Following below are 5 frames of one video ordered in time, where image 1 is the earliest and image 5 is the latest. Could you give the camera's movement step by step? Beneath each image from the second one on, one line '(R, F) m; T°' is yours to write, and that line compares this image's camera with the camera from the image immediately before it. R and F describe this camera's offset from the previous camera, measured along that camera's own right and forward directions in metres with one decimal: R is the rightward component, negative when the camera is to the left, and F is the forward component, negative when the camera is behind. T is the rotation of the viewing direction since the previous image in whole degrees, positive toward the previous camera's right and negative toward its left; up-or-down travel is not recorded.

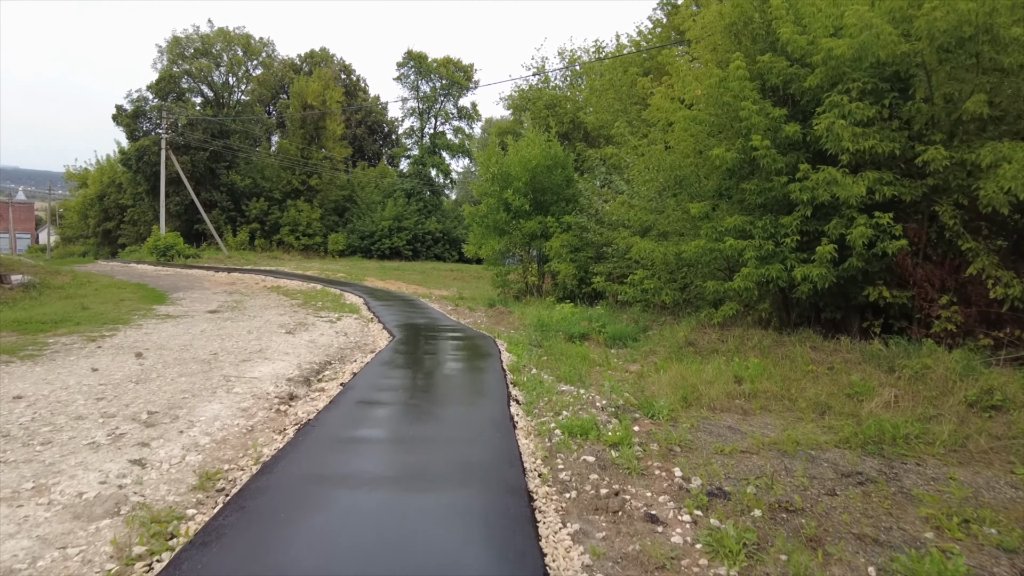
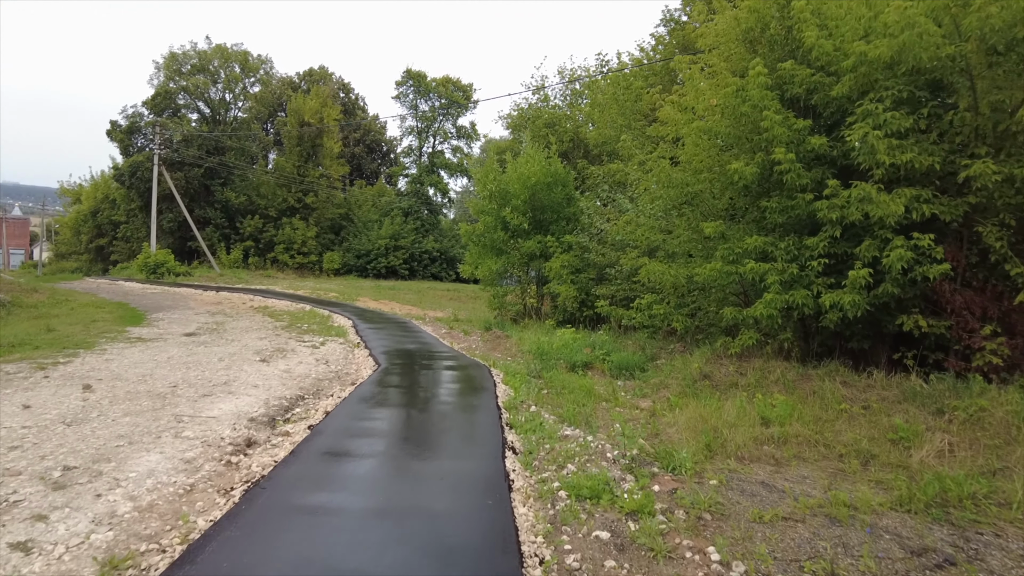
(0.0, +0.8) m; 0°
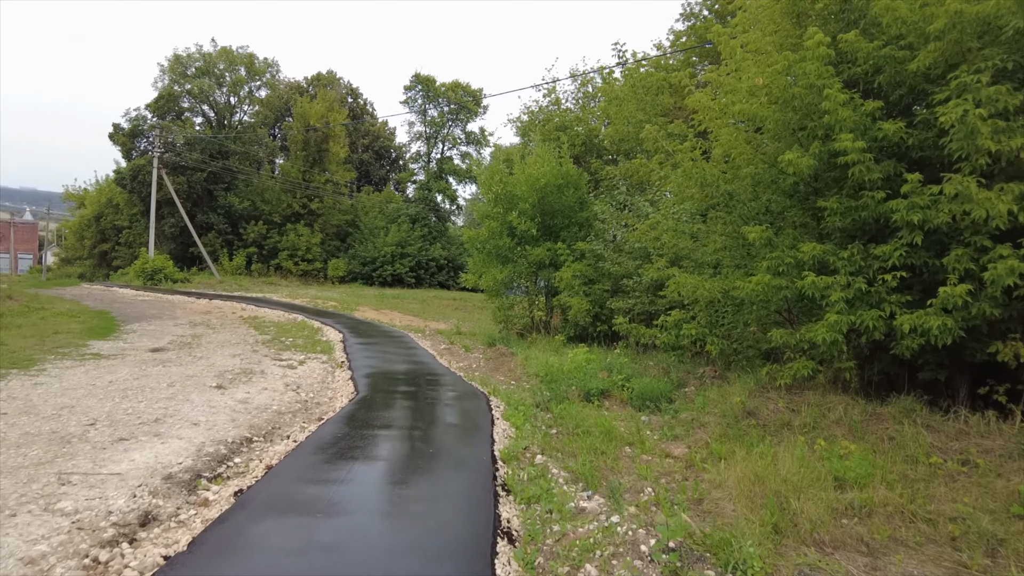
(+0.1, +1.4) m; -1°
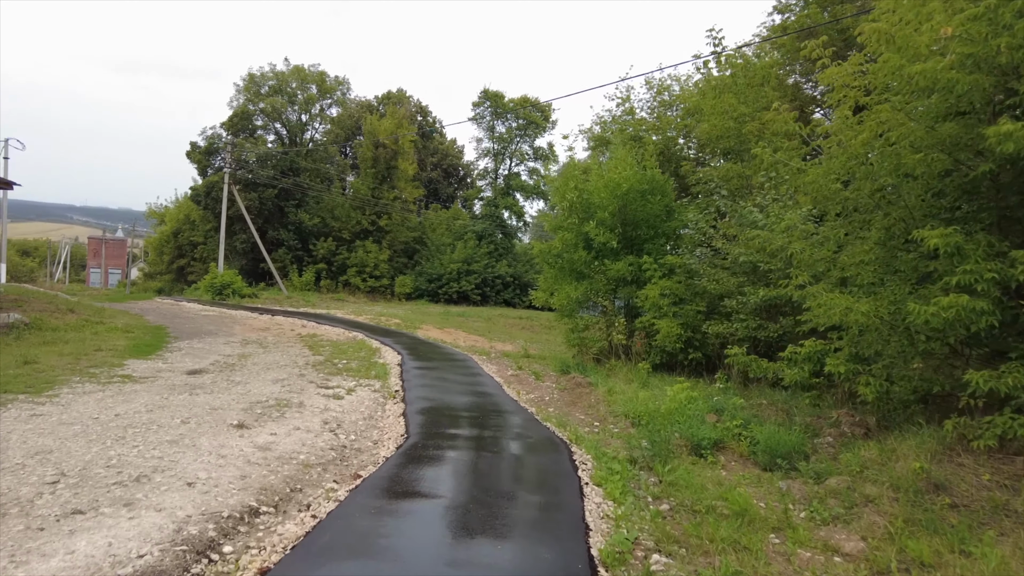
(-0.2, +1.5) m; -6°
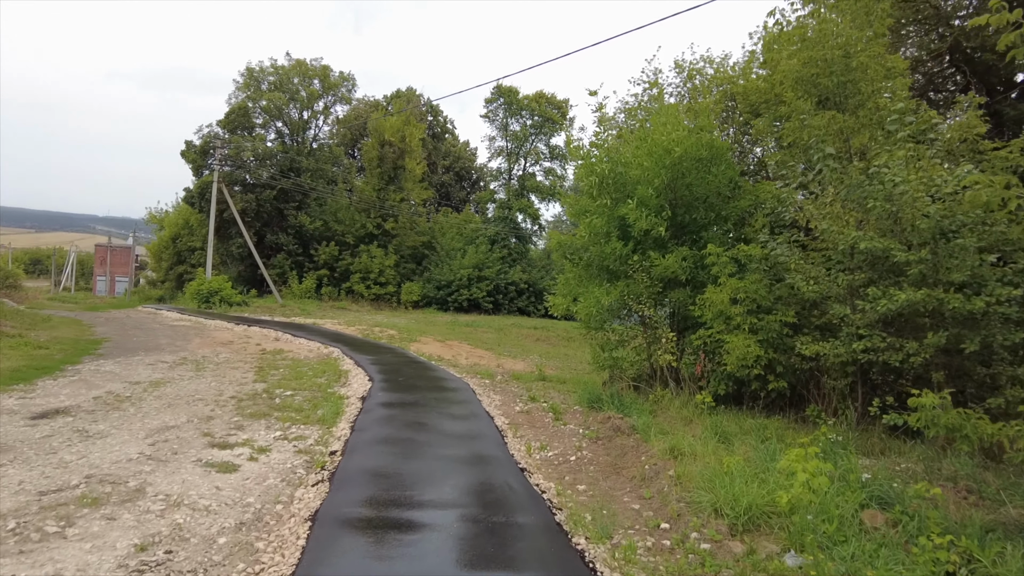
(+0.1, +3.3) m; -1°
